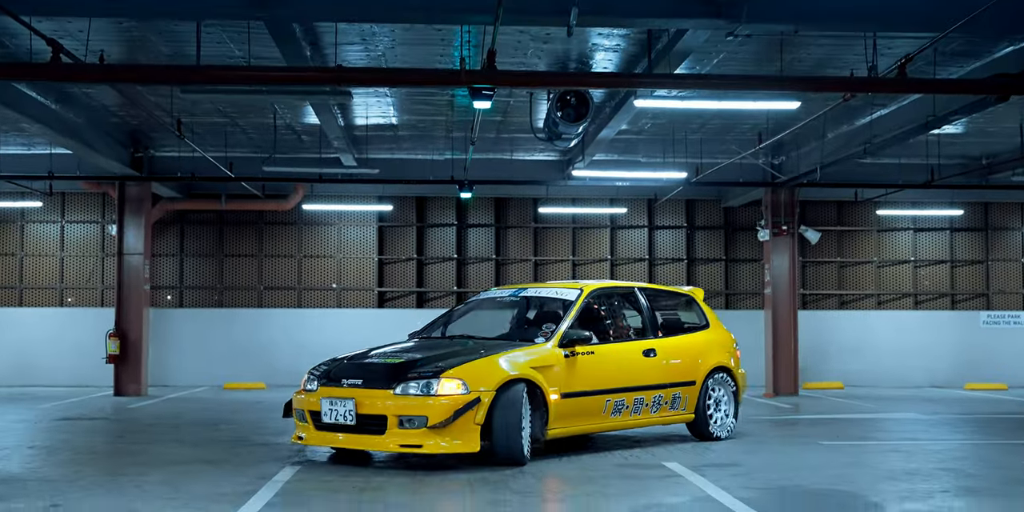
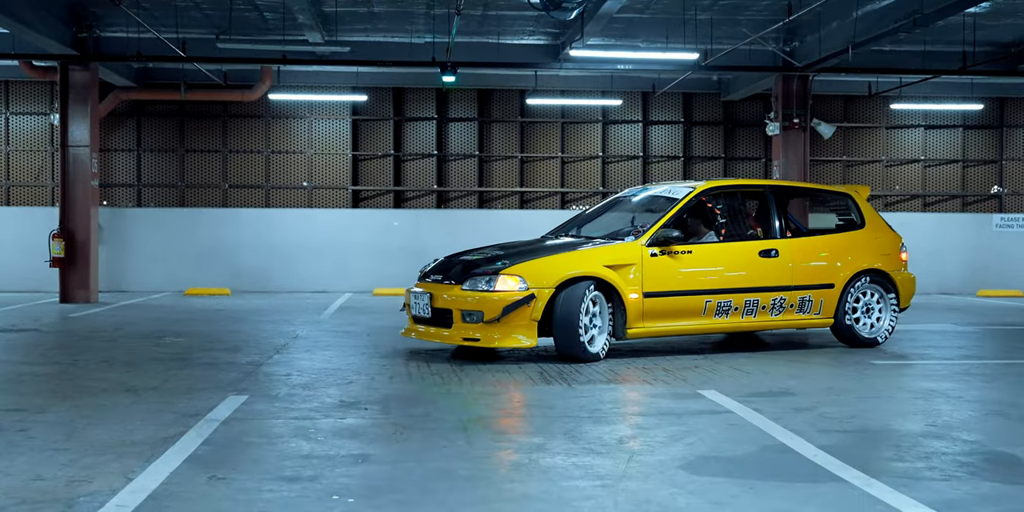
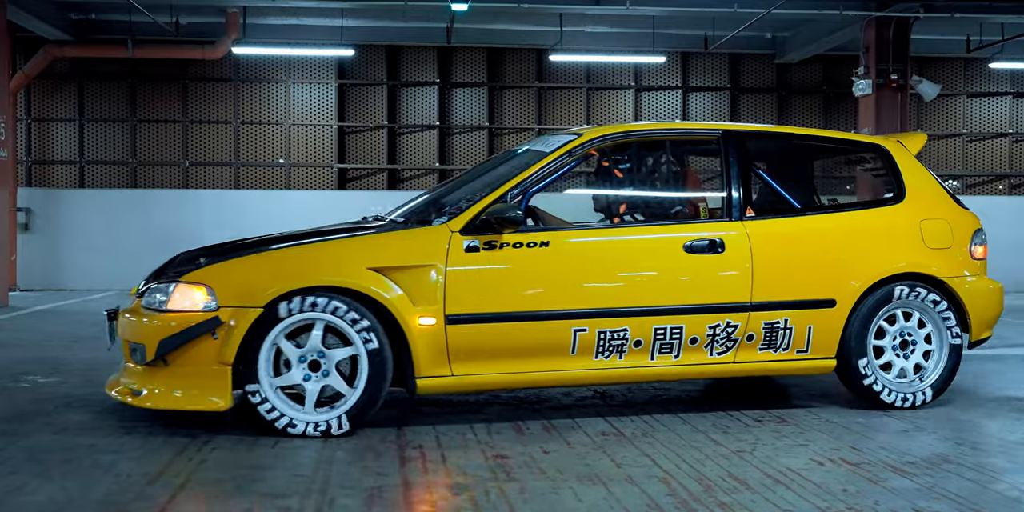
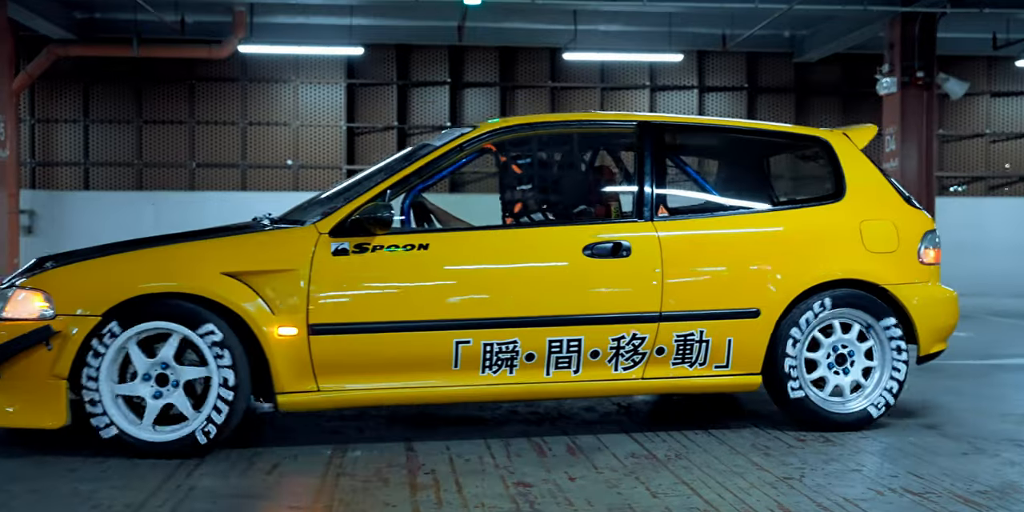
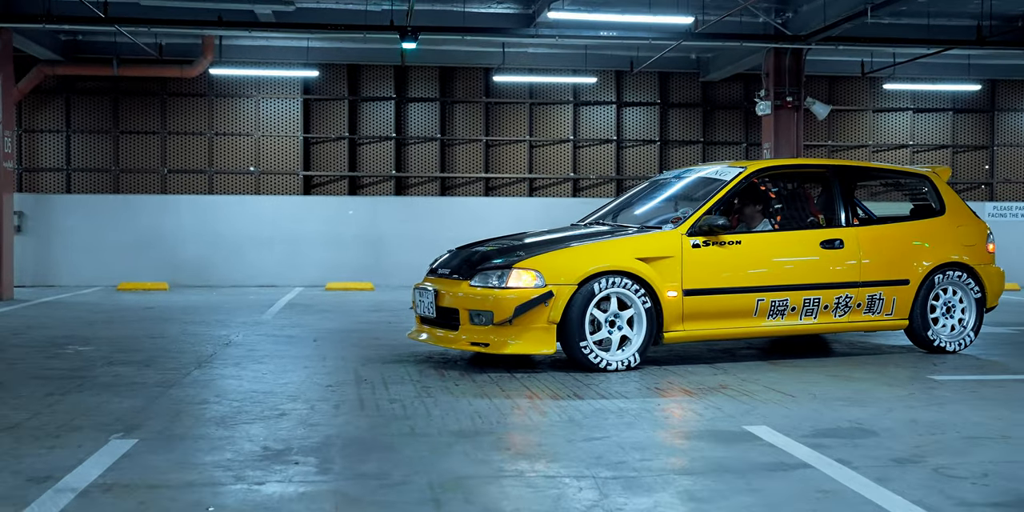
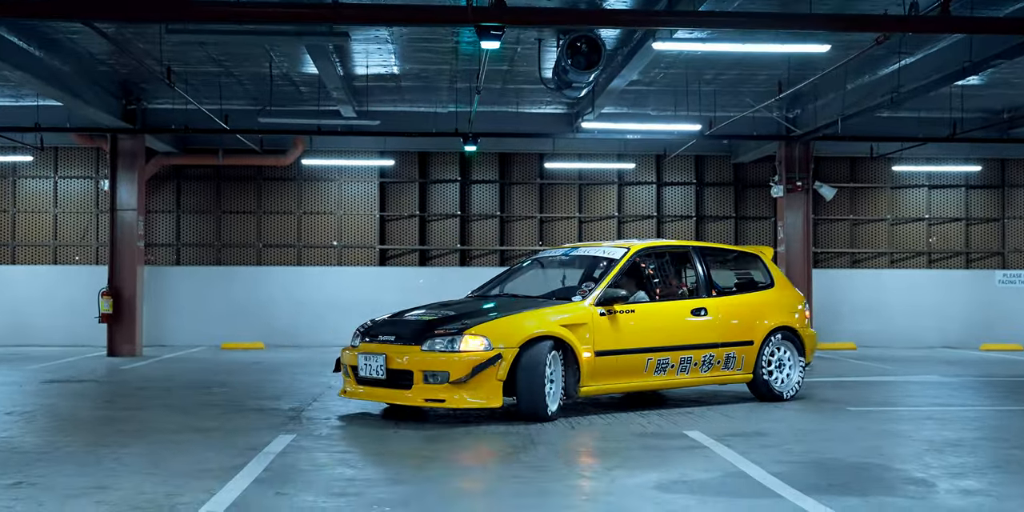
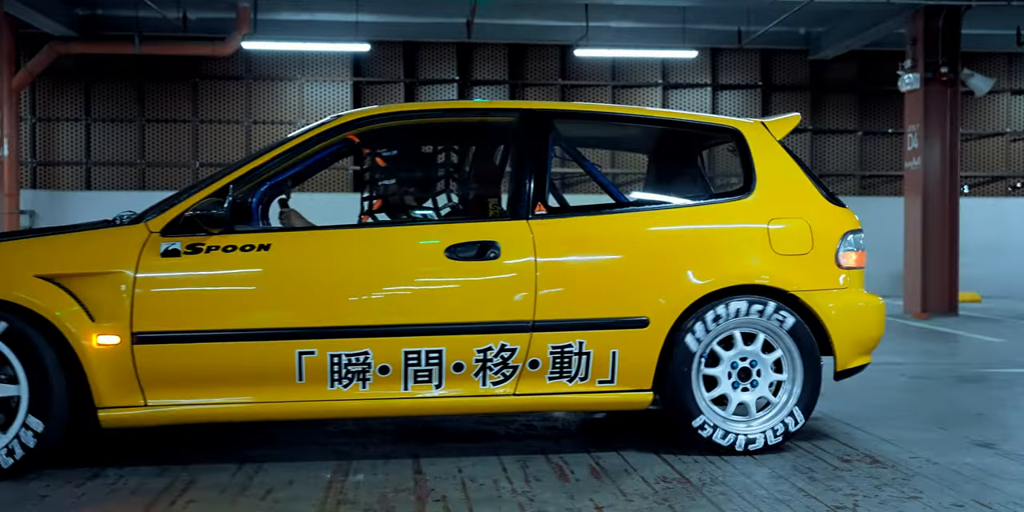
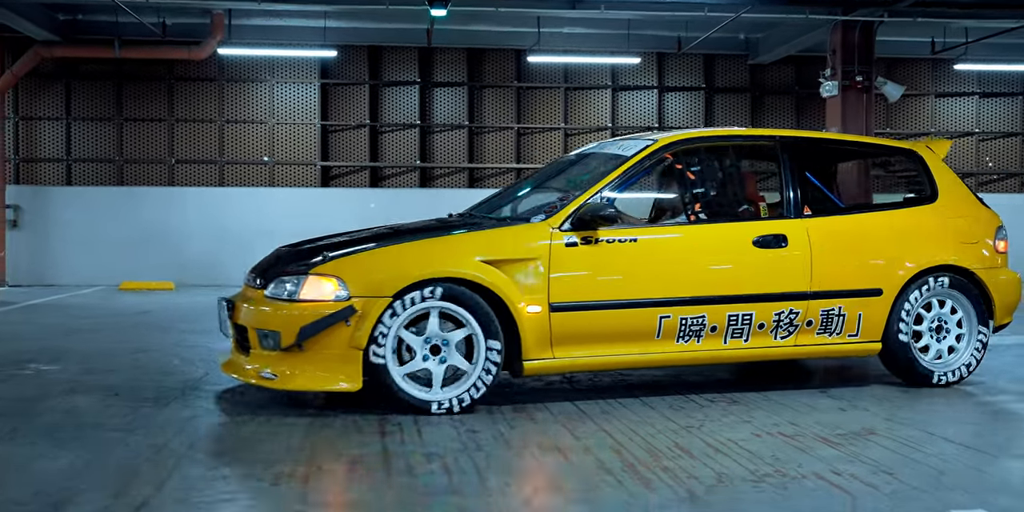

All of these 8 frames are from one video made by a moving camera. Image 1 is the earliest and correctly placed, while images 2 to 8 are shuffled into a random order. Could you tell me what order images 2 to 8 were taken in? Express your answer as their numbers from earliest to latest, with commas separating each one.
6, 2, 5, 8, 3, 4, 7
